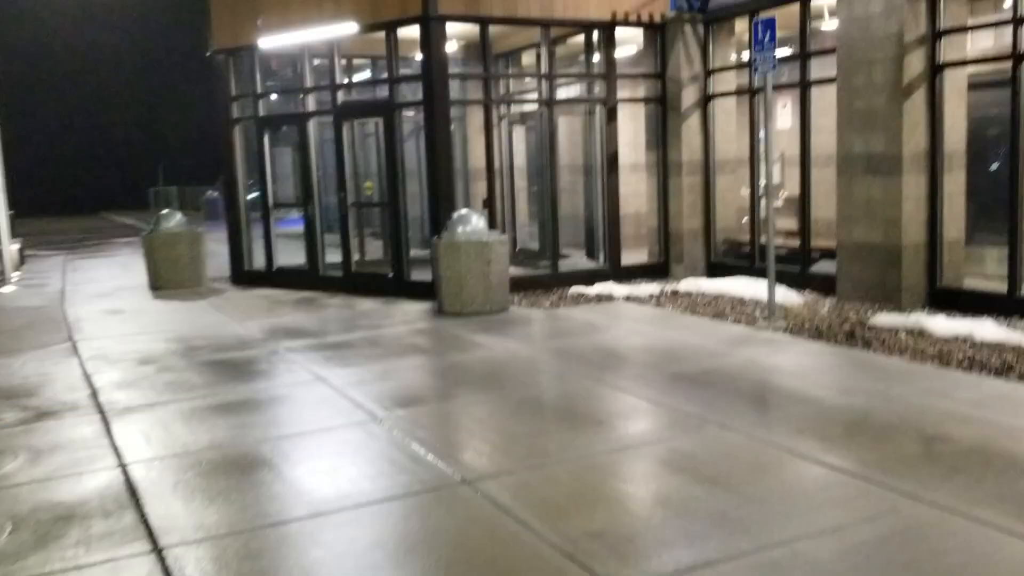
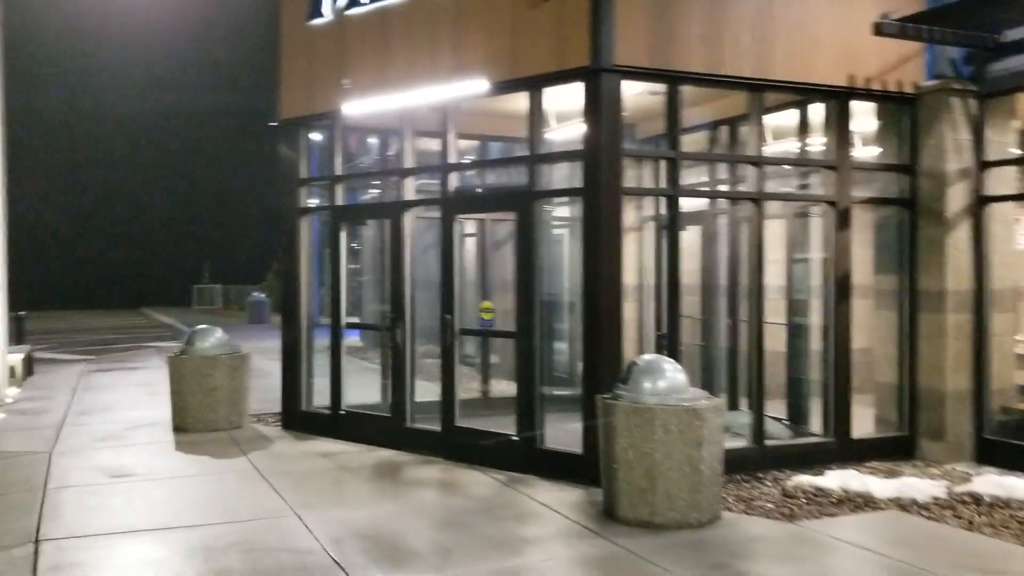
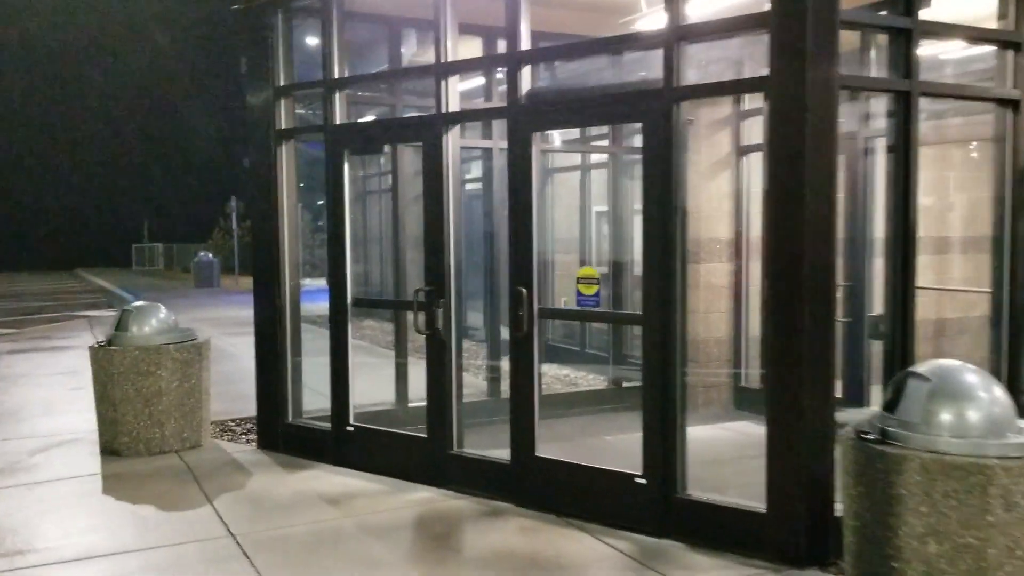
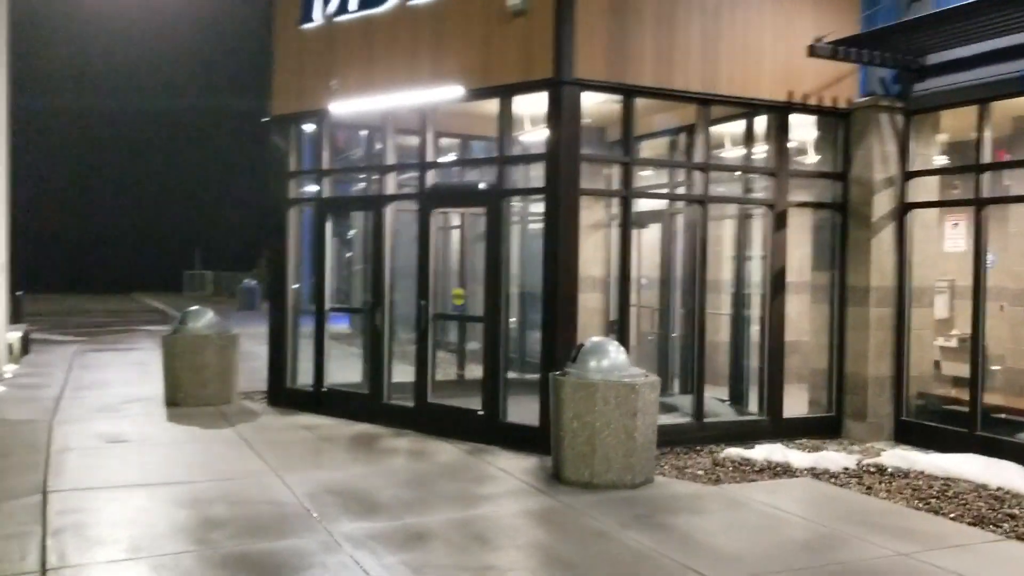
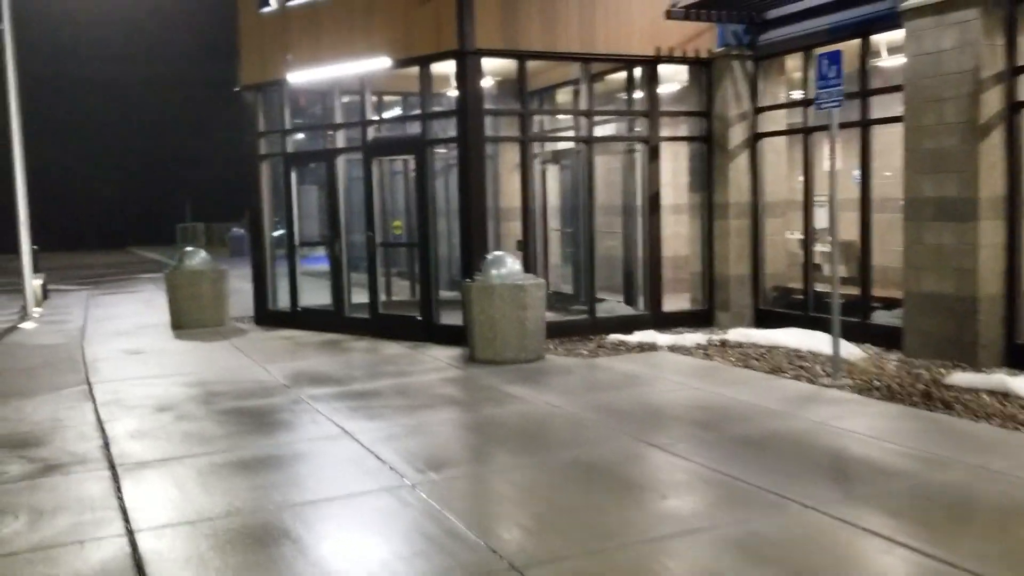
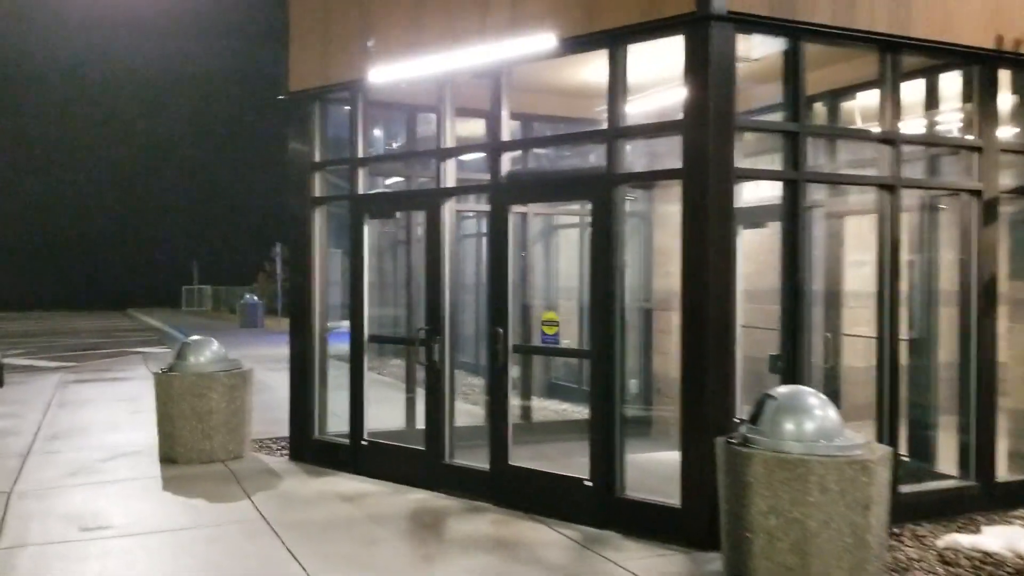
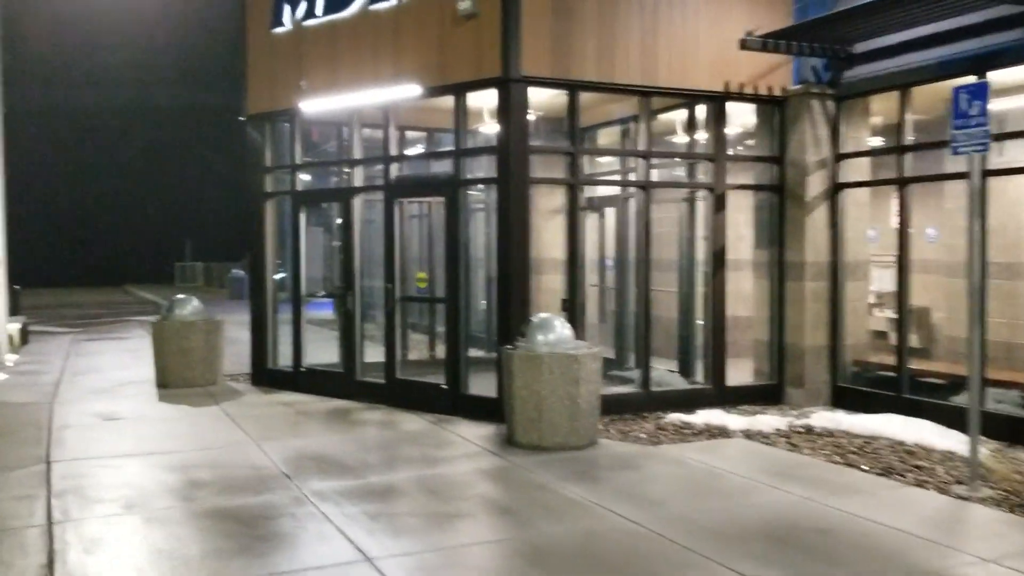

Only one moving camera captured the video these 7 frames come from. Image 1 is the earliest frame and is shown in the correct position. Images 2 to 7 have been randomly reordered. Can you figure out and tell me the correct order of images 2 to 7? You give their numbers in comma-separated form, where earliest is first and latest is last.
5, 7, 4, 2, 6, 3
